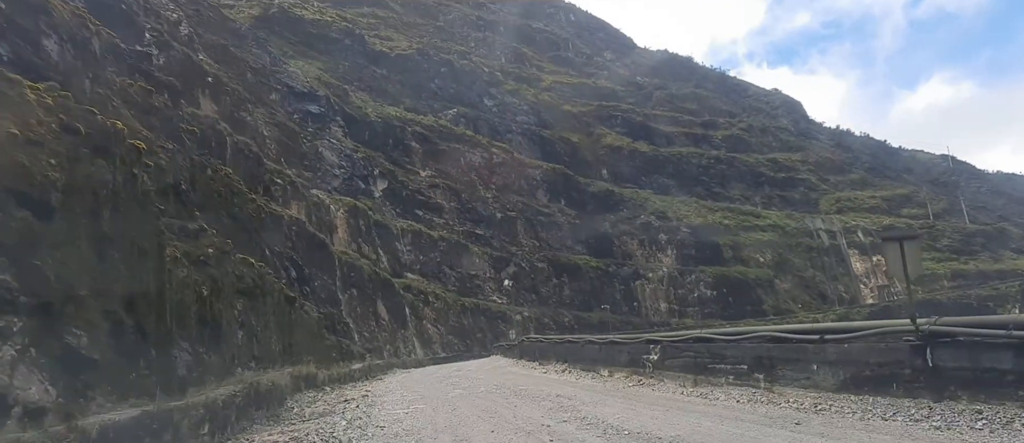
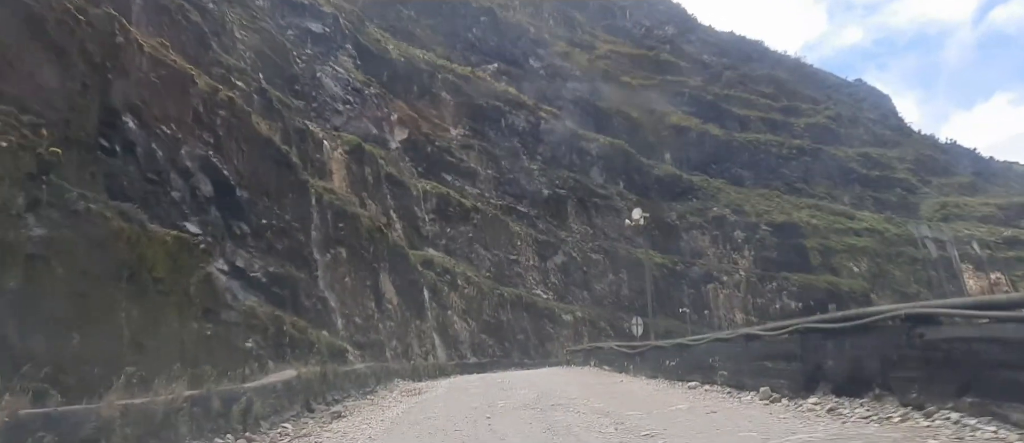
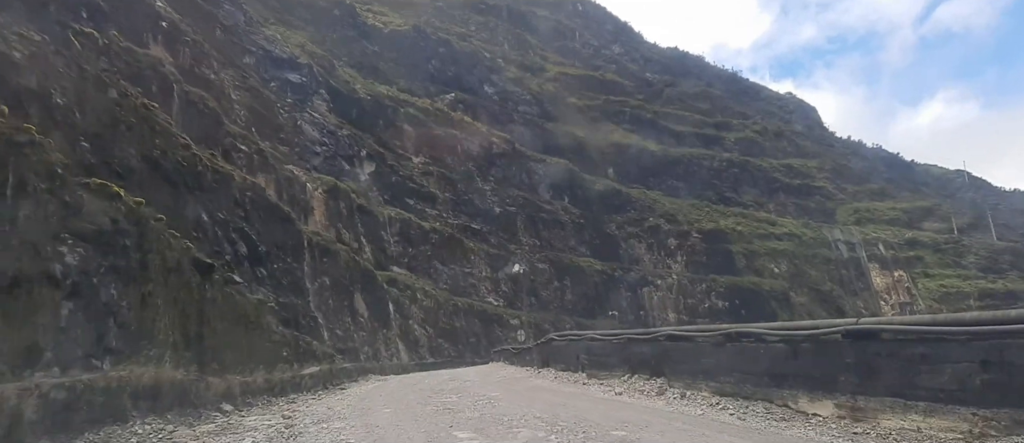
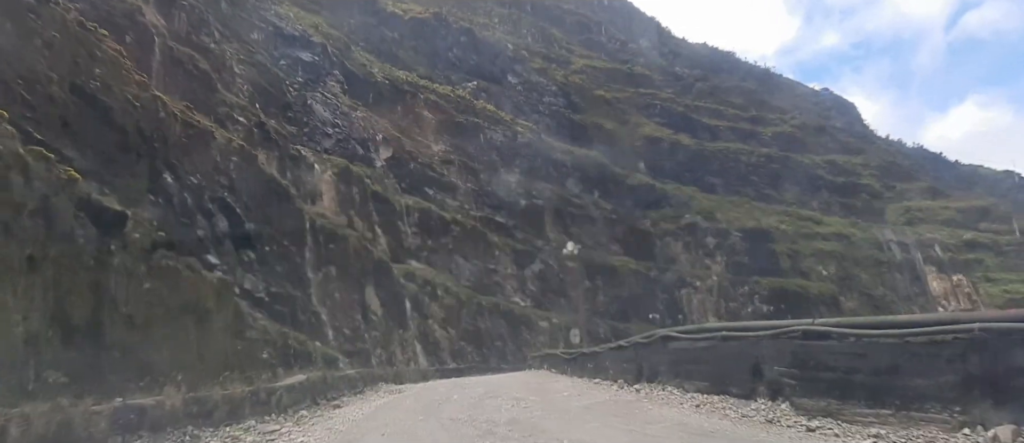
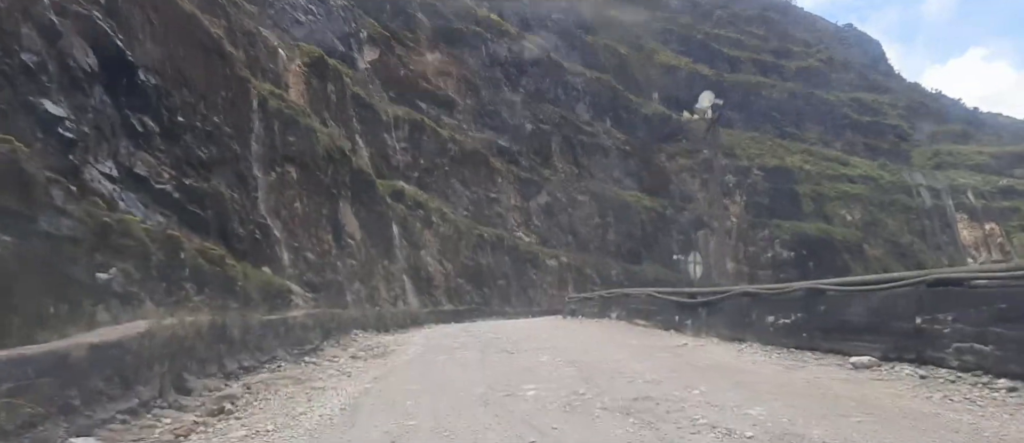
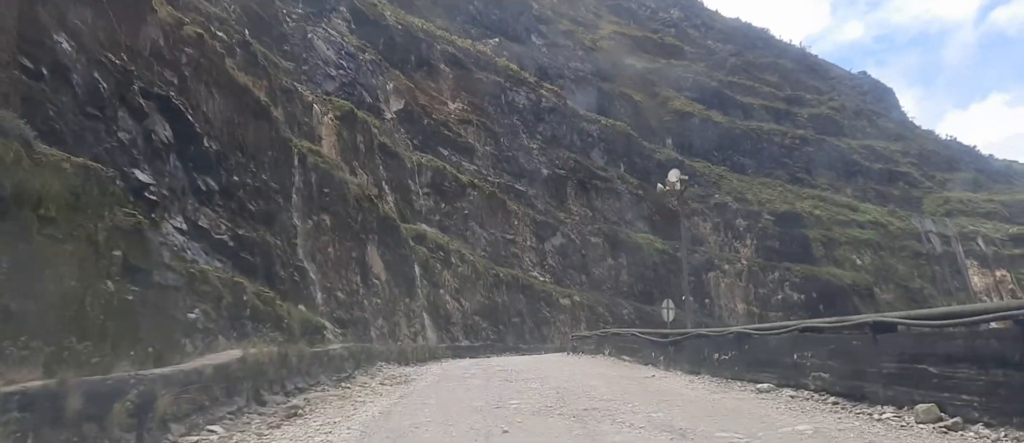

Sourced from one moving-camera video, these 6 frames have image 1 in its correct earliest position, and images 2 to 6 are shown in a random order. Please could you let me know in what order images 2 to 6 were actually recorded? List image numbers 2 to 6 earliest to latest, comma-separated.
3, 4, 2, 6, 5
